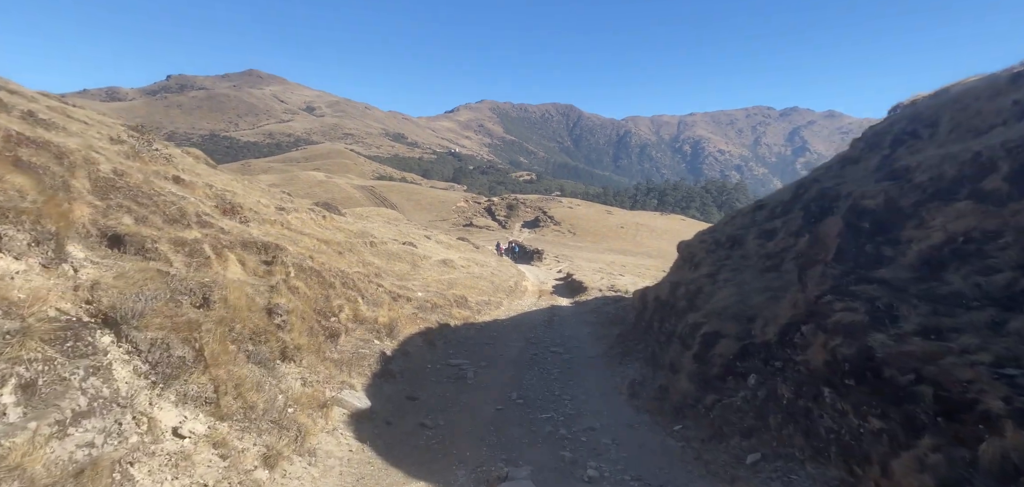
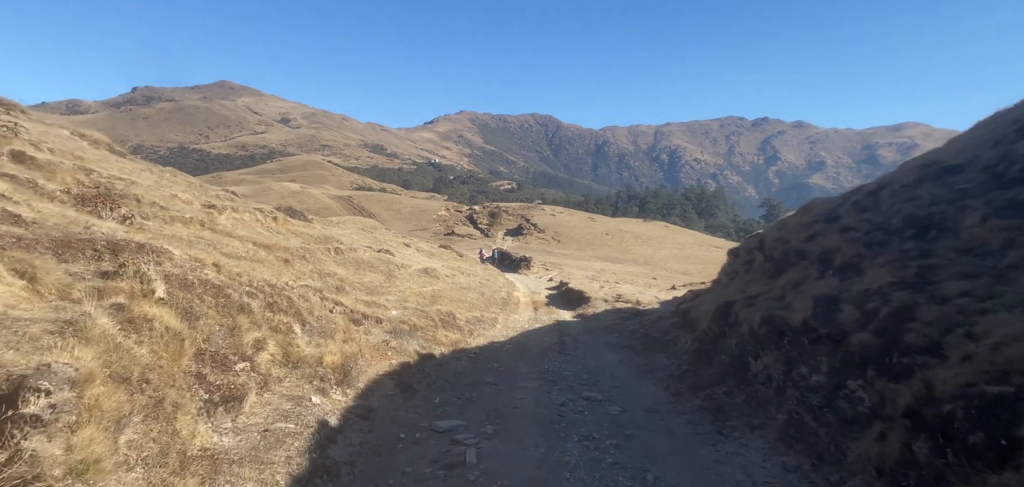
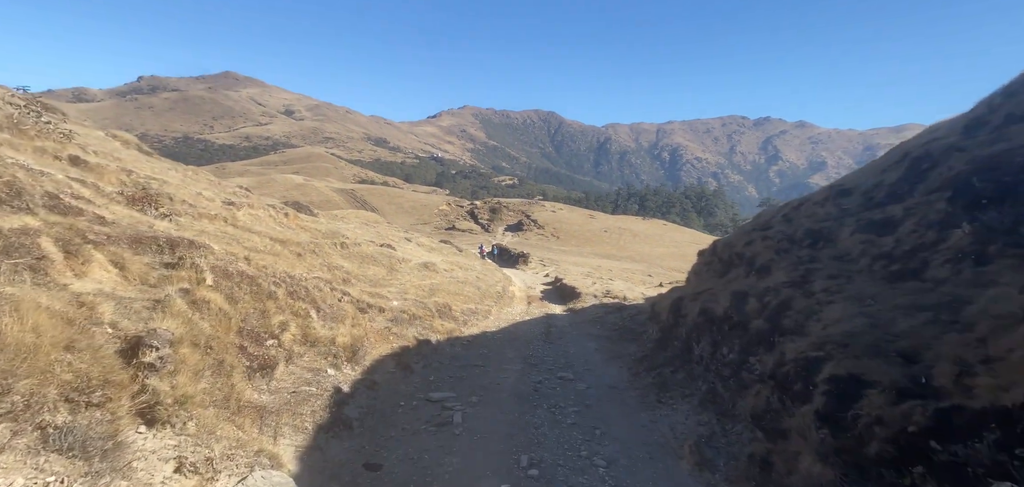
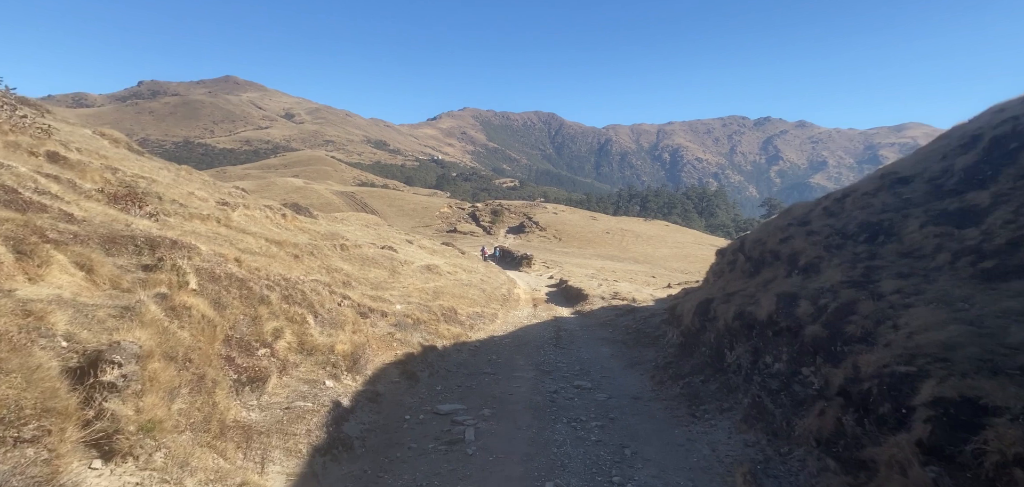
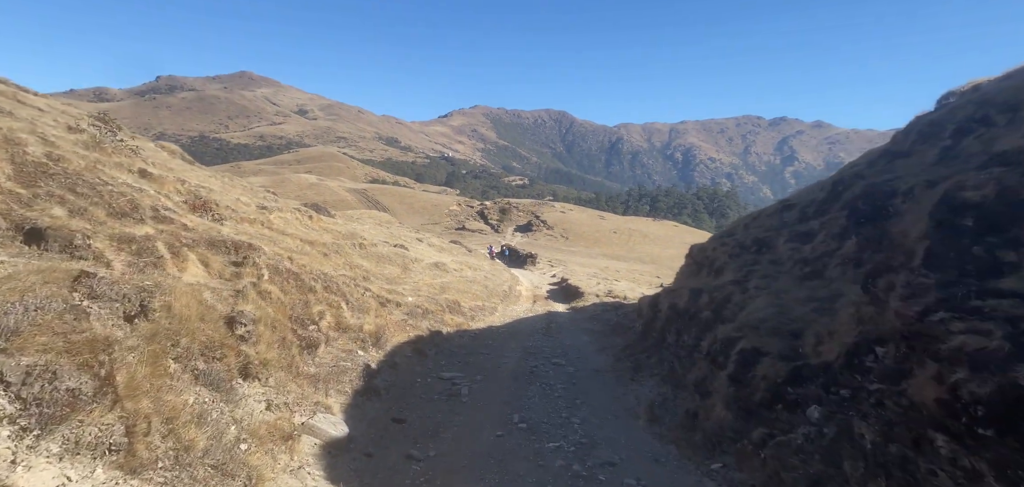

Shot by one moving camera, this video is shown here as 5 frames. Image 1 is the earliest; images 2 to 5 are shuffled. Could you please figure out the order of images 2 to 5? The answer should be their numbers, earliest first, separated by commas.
5, 3, 4, 2
